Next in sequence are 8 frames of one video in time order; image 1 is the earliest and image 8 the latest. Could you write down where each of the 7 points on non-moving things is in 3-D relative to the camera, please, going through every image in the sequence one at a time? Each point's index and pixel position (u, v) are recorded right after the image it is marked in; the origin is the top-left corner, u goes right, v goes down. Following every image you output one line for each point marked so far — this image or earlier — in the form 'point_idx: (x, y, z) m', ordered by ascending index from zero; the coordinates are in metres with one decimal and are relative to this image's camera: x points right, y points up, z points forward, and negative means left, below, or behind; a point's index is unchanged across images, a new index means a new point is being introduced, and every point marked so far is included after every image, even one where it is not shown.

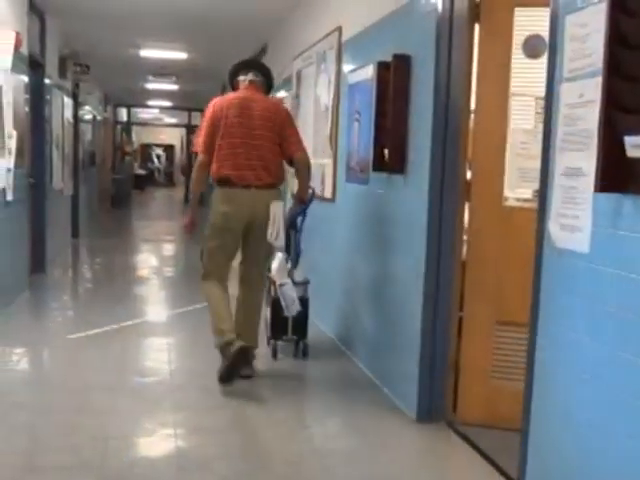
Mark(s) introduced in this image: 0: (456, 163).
0: (+1.0, +0.5, +5.7) m
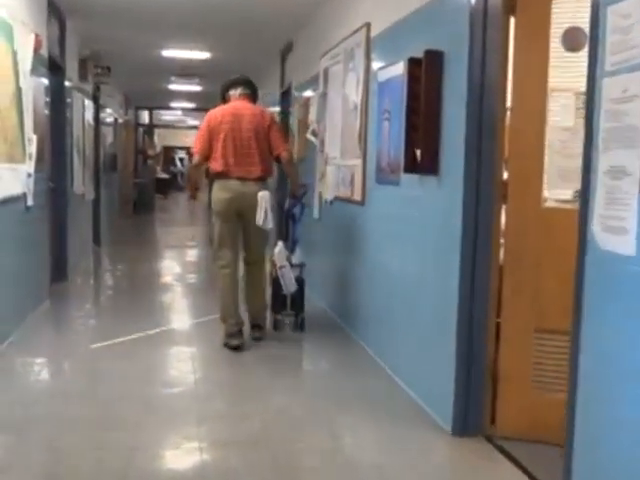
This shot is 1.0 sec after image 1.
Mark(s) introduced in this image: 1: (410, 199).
0: (+1.1, +0.5, +5.4) m
1: (+0.5, +0.4, +5.6) m
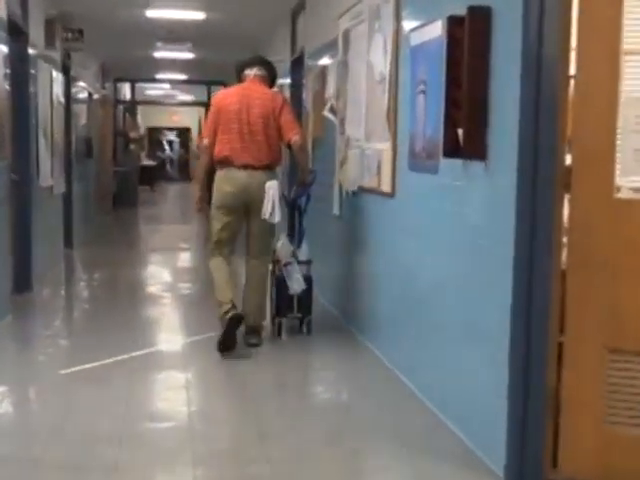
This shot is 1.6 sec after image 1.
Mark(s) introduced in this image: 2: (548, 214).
0: (+1.3, +0.5, +4.3) m
1: (+0.6, +0.4, +4.5) m
2: (+1.2, +0.1, +4.4) m
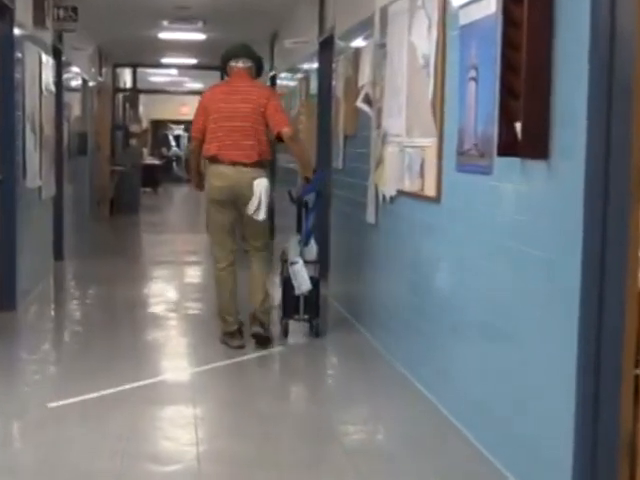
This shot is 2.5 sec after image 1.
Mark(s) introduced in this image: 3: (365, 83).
0: (+1.4, +0.4, +3.6) m
1: (+0.8, +0.3, +3.8) m
2: (+1.4, +0.1, +3.6) m
3: (+0.3, +1.0, +5.2) m
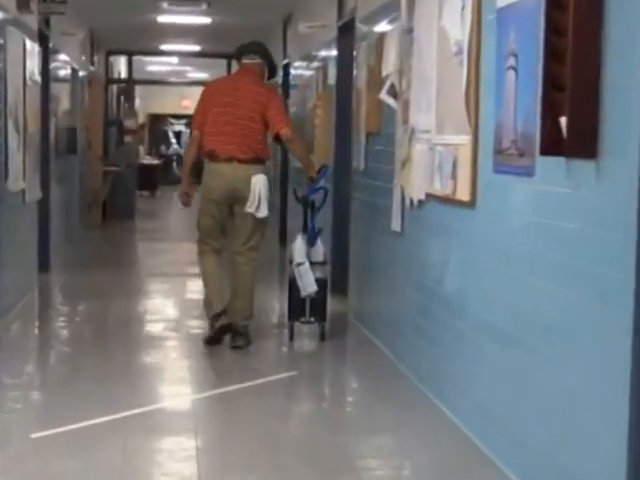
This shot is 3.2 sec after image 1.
0: (+1.5, +0.4, +3.1) m
1: (+0.9, +0.3, +3.3) m
2: (+1.5, 0.0, +3.2) m
3: (+0.4, +1.0, +4.7) m
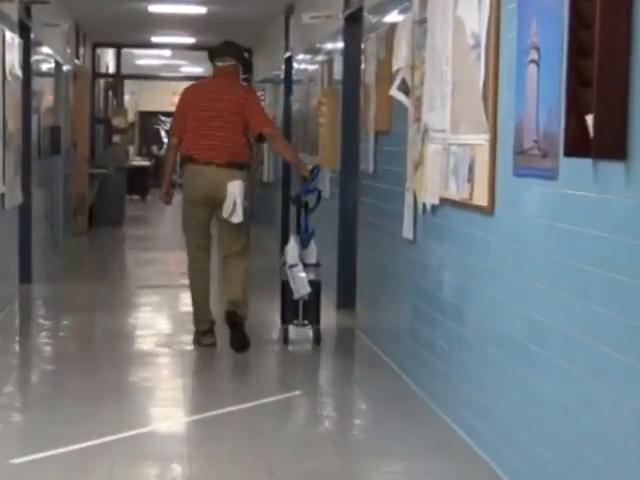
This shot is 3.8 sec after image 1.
0: (+1.5, +0.4, +2.9) m
1: (+0.9, +0.2, +3.0) m
2: (+1.5, 0.0, +2.9) m
3: (+0.4, +0.9, +4.4) m
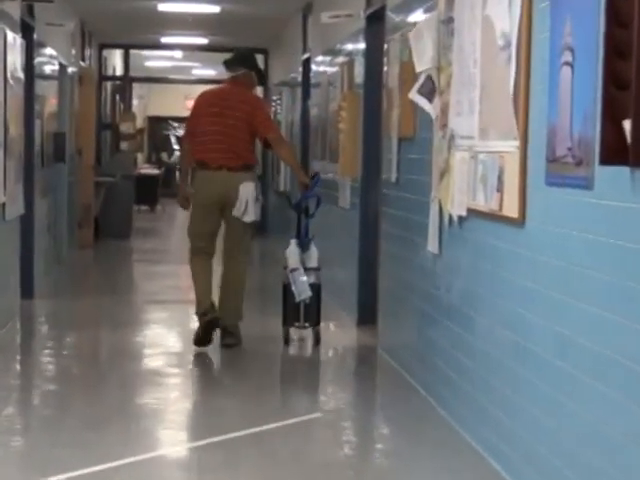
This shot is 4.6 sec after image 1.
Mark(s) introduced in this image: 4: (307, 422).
0: (+1.6, +0.3, +2.6) m
1: (+1.0, +0.2, +2.8) m
2: (+1.6, -0.1, +2.7) m
3: (+0.5, +0.9, +4.2) m
4: (-0.1, -0.9, +3.9) m
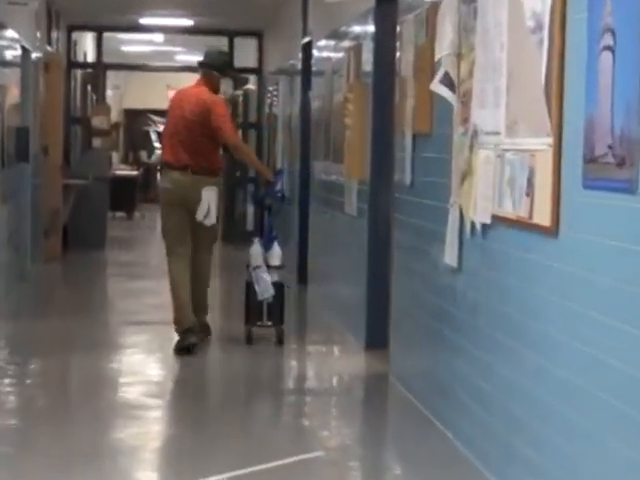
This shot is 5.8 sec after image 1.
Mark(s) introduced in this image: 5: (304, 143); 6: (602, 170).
0: (+1.6, +0.3, +2.2) m
1: (+1.0, +0.1, +2.4) m
2: (+1.6, -0.1, +2.3) m
3: (+0.5, +0.9, +3.8) m
4: (-0.1, -0.9, +3.4) m
5: (-0.2, +1.0, +8.2) m
6: (+0.9, +0.2, +2.5) m
